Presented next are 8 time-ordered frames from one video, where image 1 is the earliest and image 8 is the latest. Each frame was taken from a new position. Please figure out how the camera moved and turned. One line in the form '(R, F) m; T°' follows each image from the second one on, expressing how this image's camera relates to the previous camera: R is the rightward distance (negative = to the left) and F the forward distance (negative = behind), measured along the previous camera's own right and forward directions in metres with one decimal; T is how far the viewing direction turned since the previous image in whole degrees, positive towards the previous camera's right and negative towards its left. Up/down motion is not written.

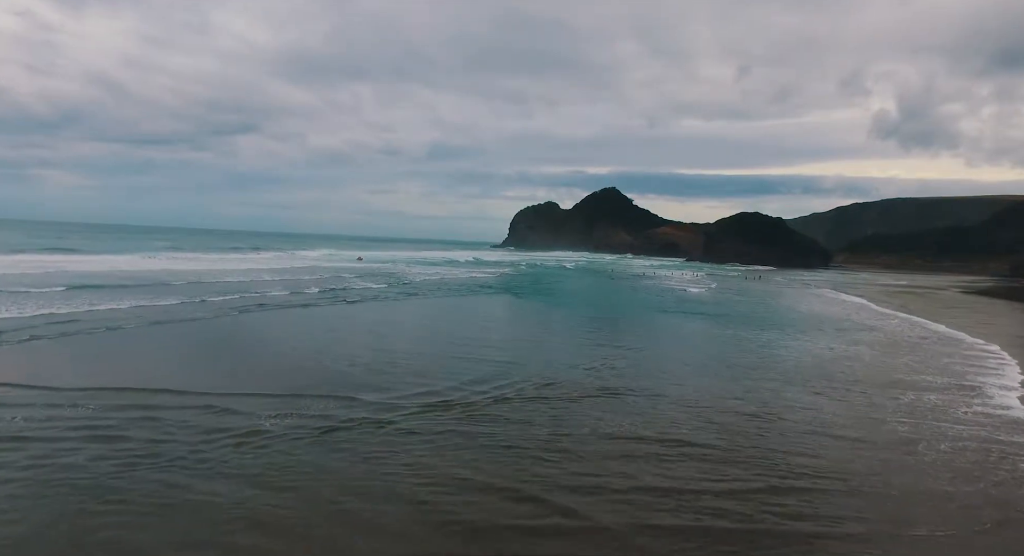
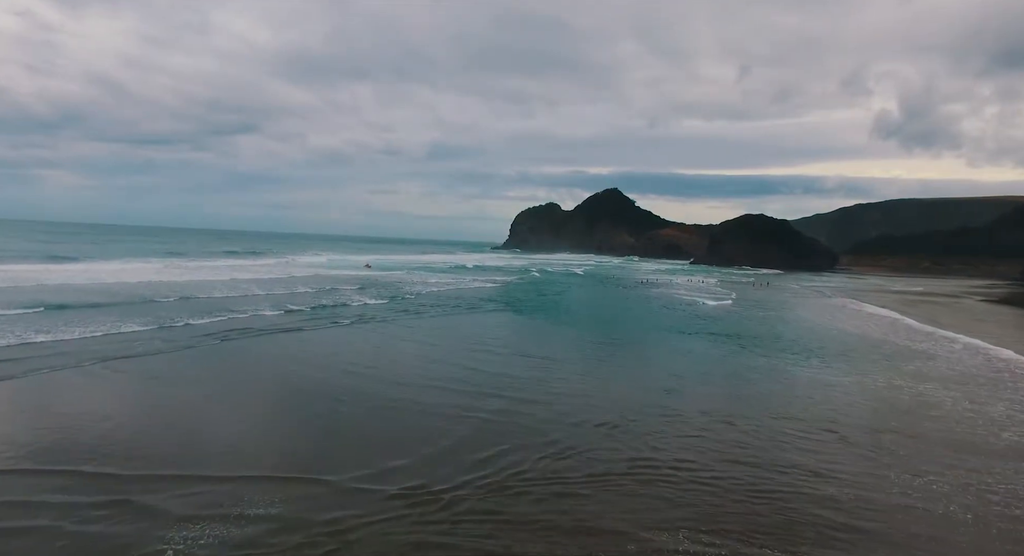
(-0.2, +1.3) m; 0°
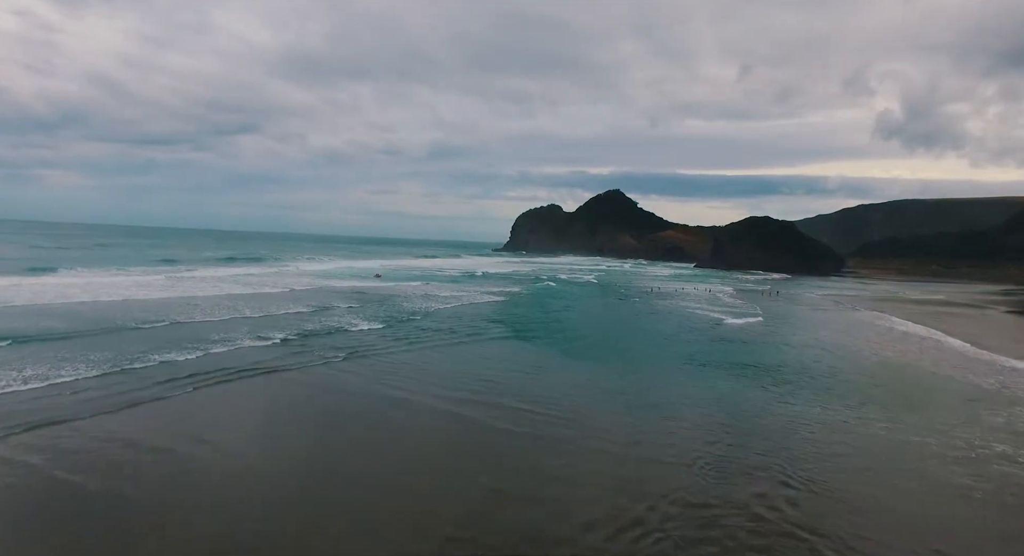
(-0.2, +1.5) m; 0°
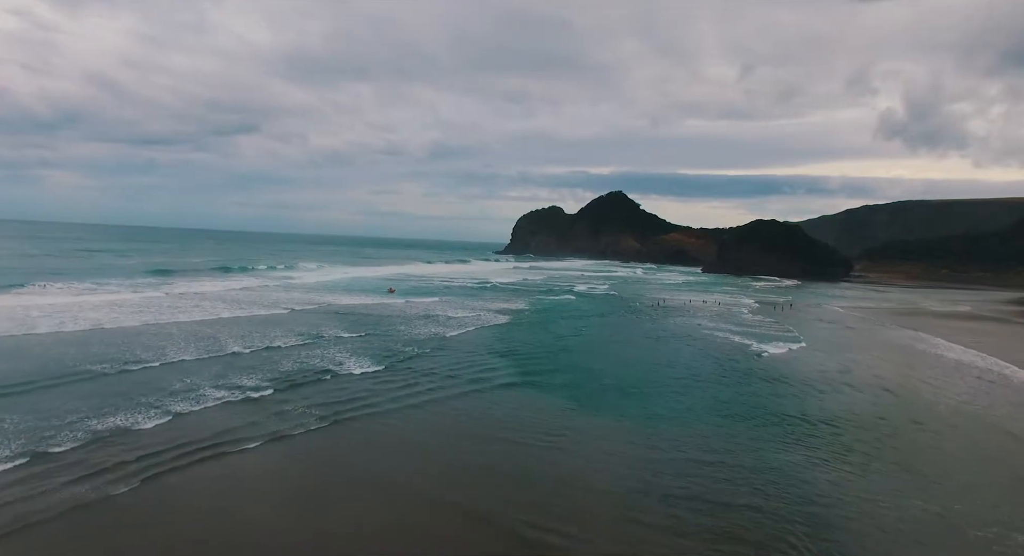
(-0.2, +1.8) m; 0°
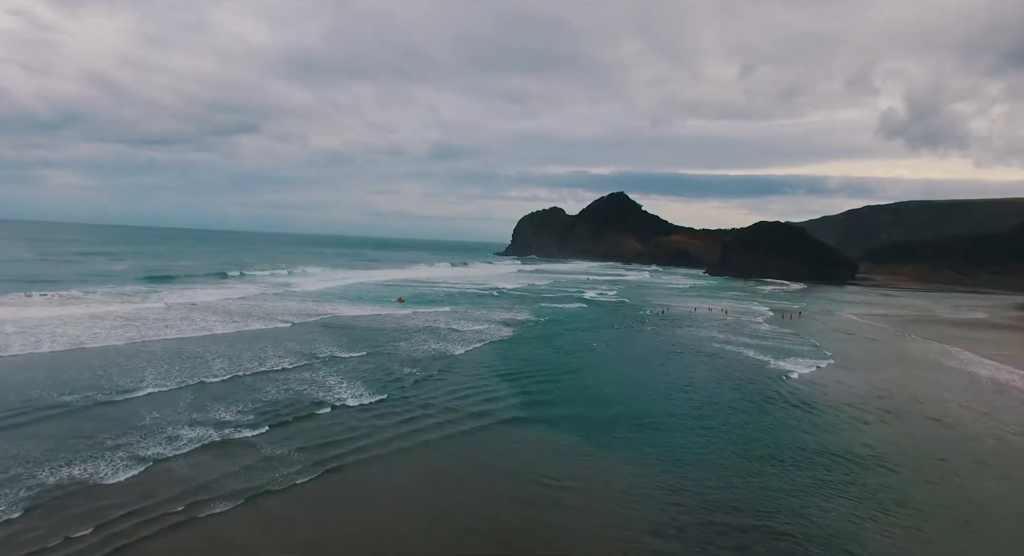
(-0.2, +1.1) m; 0°
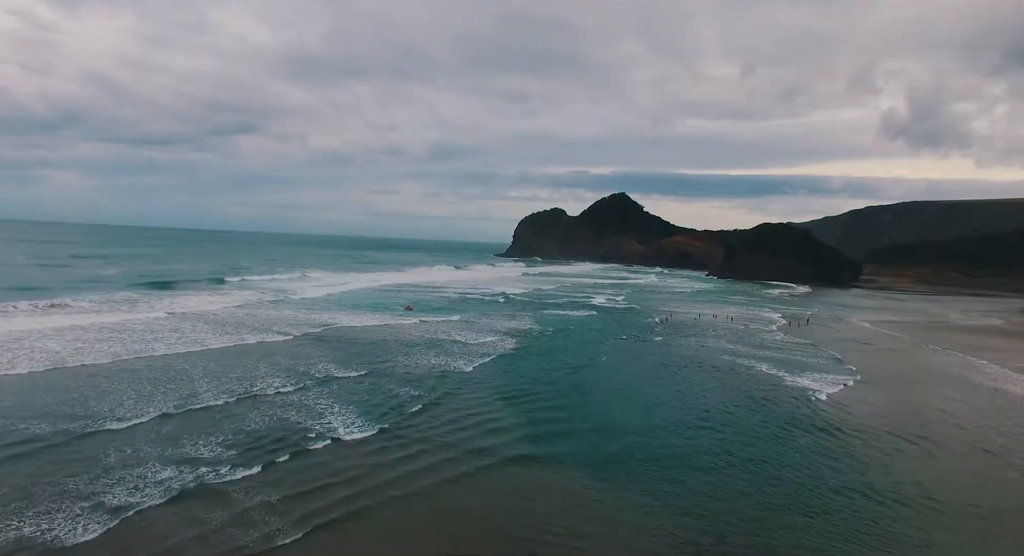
(-0.1, +0.9) m; 0°
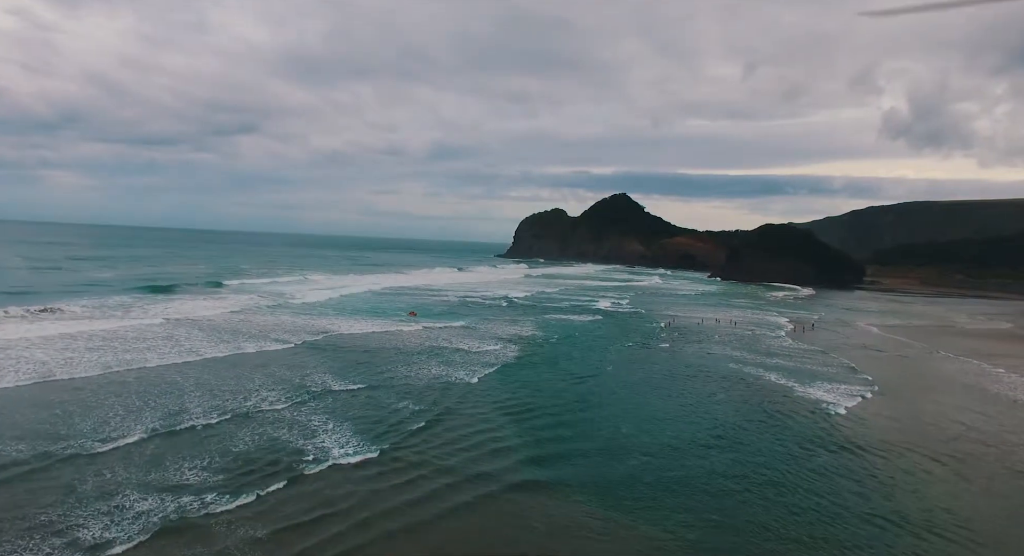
(-0.1, +0.5) m; 0°
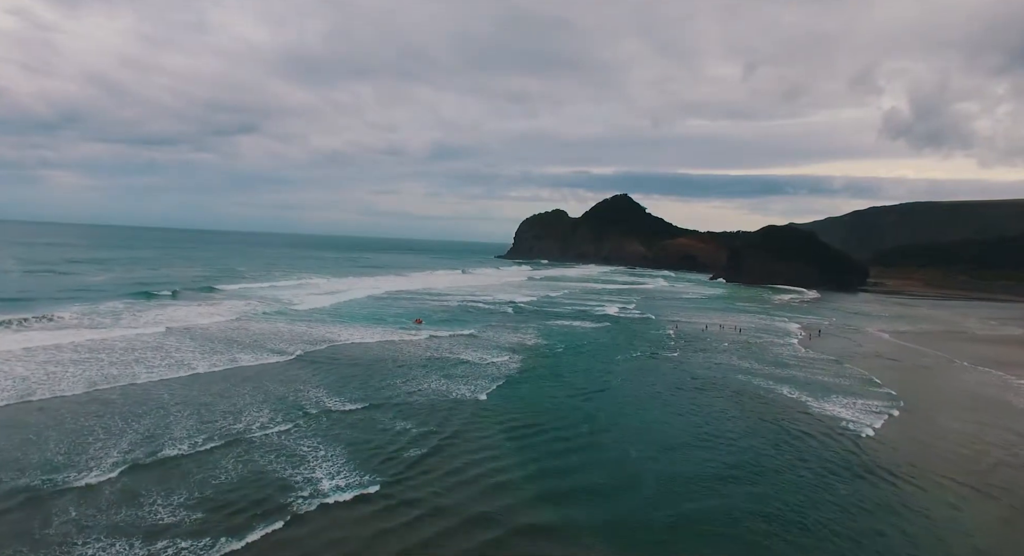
(-0.1, +0.8) m; 0°
